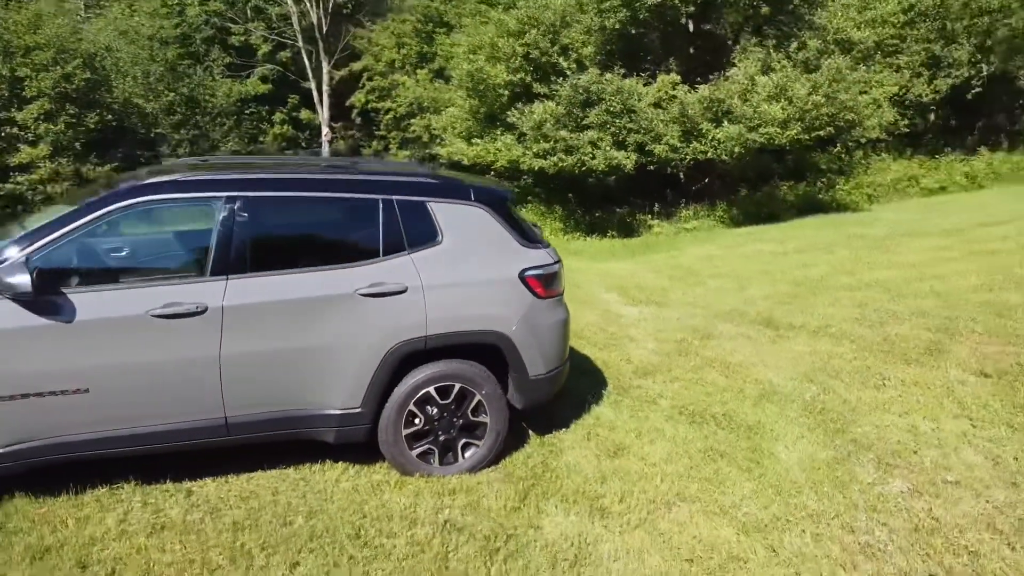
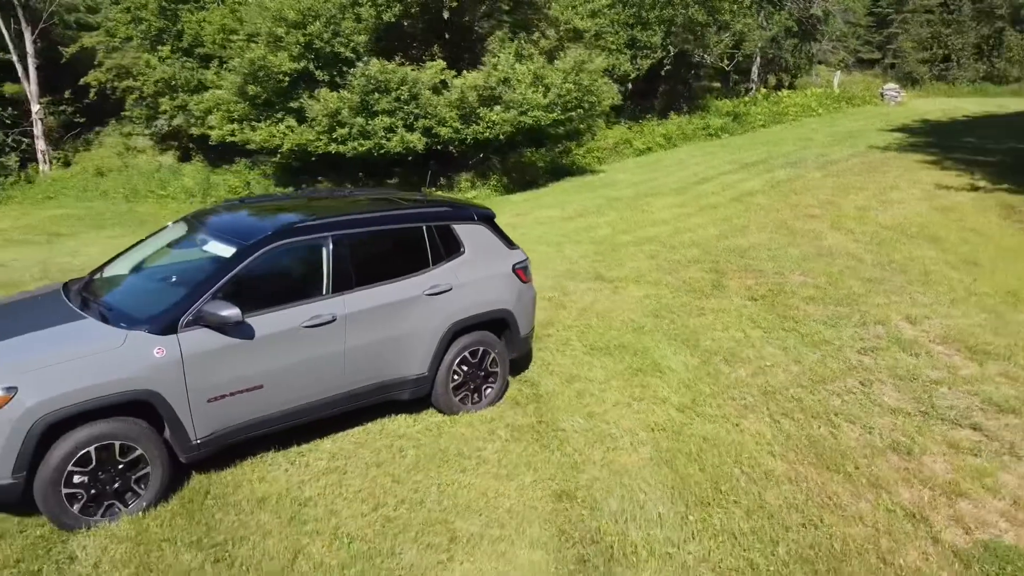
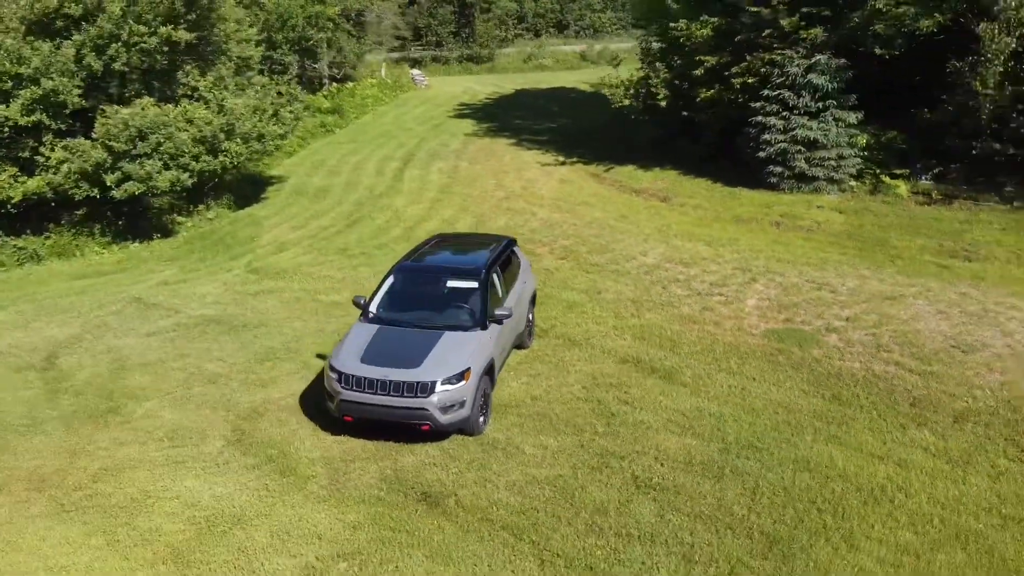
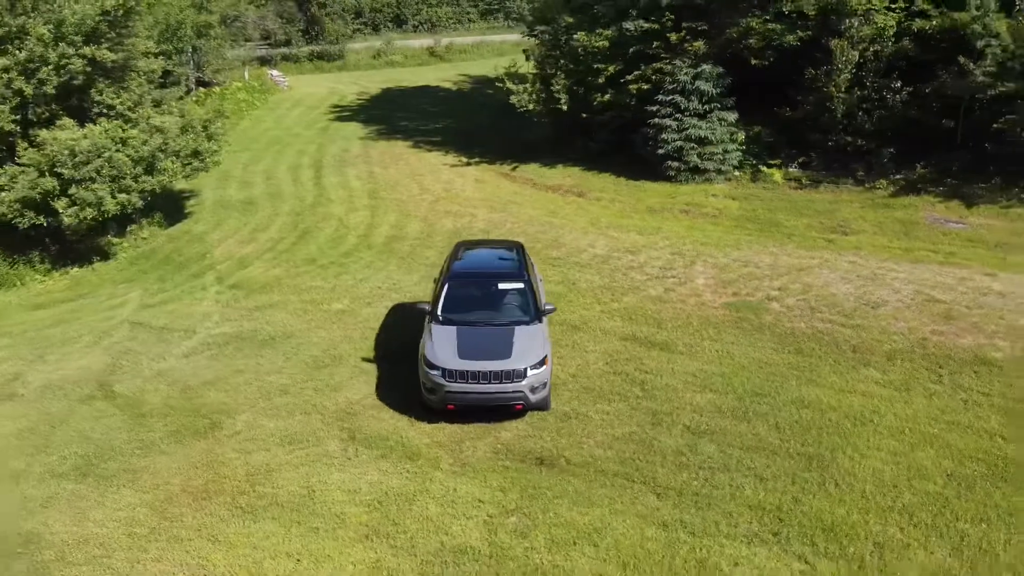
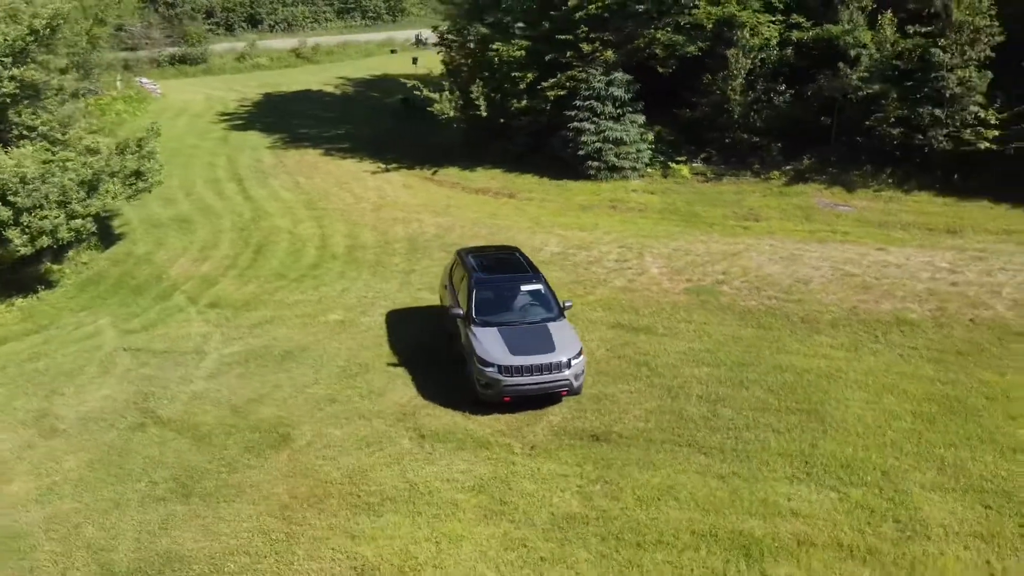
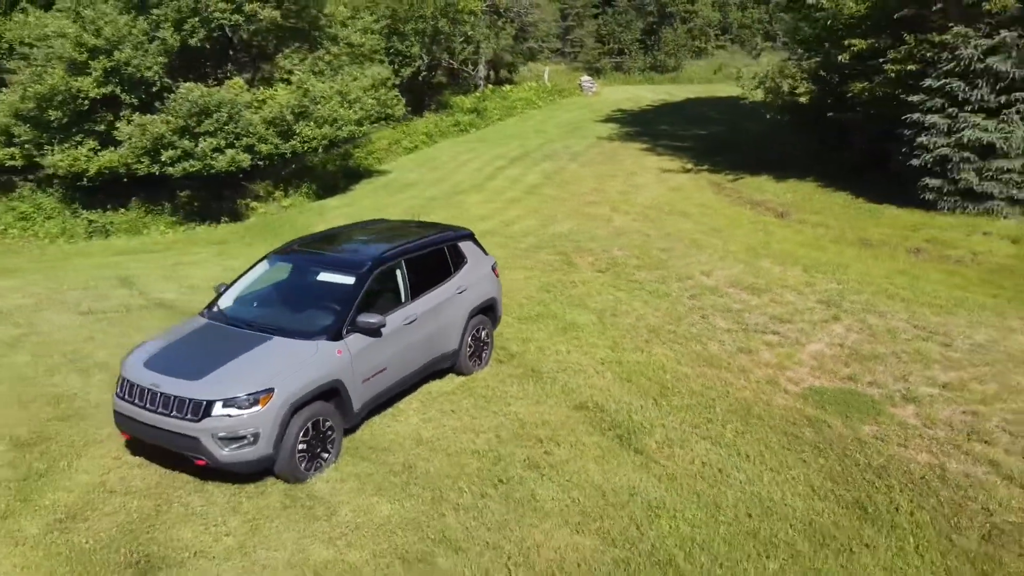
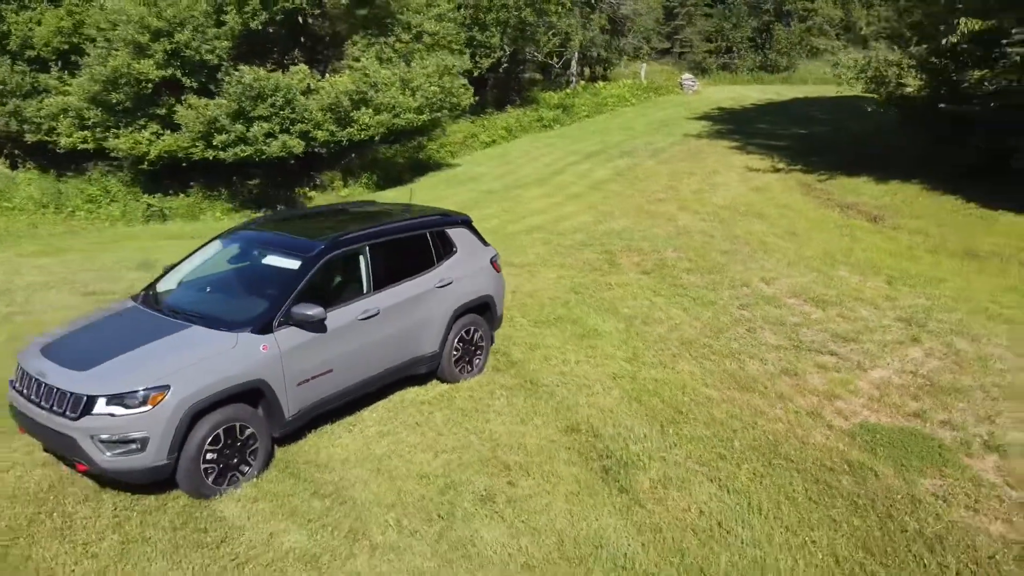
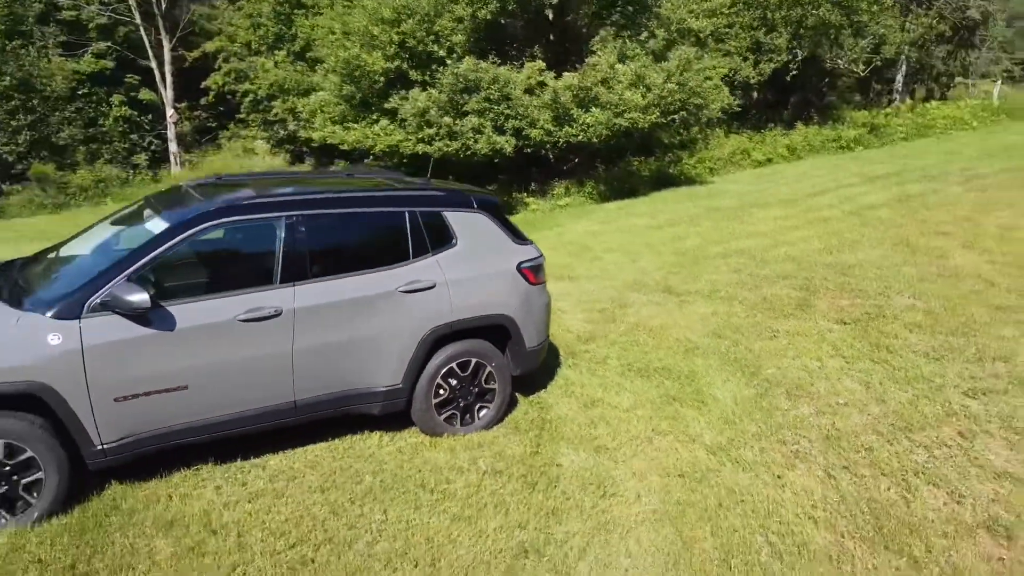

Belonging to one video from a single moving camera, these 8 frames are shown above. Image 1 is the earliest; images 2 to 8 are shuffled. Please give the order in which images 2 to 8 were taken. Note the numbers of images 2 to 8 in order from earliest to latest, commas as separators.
8, 2, 7, 6, 3, 4, 5
